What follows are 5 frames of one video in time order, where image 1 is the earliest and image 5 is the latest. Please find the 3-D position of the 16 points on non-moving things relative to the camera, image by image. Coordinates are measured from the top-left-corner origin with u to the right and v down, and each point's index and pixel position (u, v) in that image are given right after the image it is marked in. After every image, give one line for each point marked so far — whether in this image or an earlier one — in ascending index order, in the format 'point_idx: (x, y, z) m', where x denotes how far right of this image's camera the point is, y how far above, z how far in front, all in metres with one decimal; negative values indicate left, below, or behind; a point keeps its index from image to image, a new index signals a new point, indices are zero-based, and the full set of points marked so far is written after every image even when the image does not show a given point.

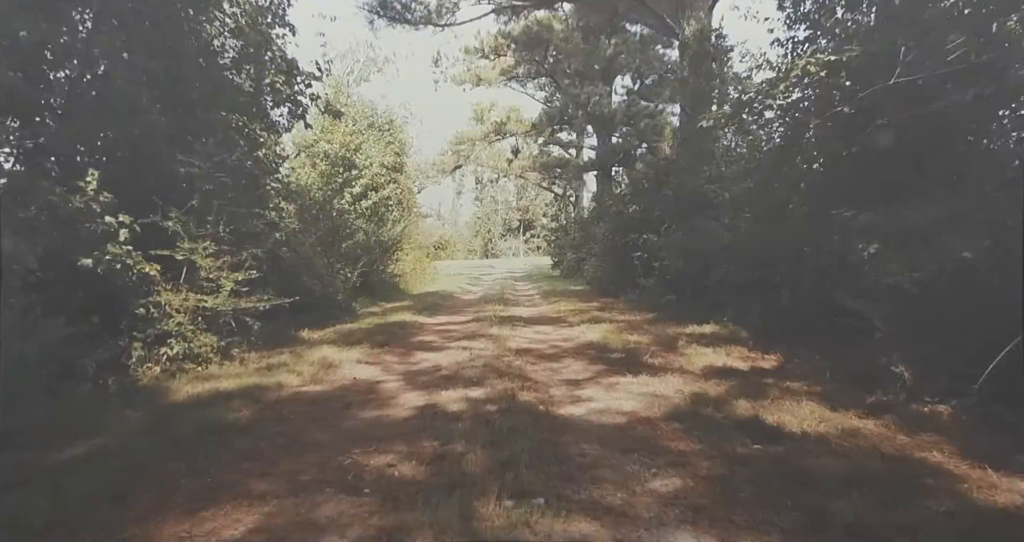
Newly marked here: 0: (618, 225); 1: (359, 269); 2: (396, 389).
0: (+2.6, +1.1, +14.9) m
1: (-3.7, 0.0, +15.2) m
2: (-1.0, -1.1, +5.5) m
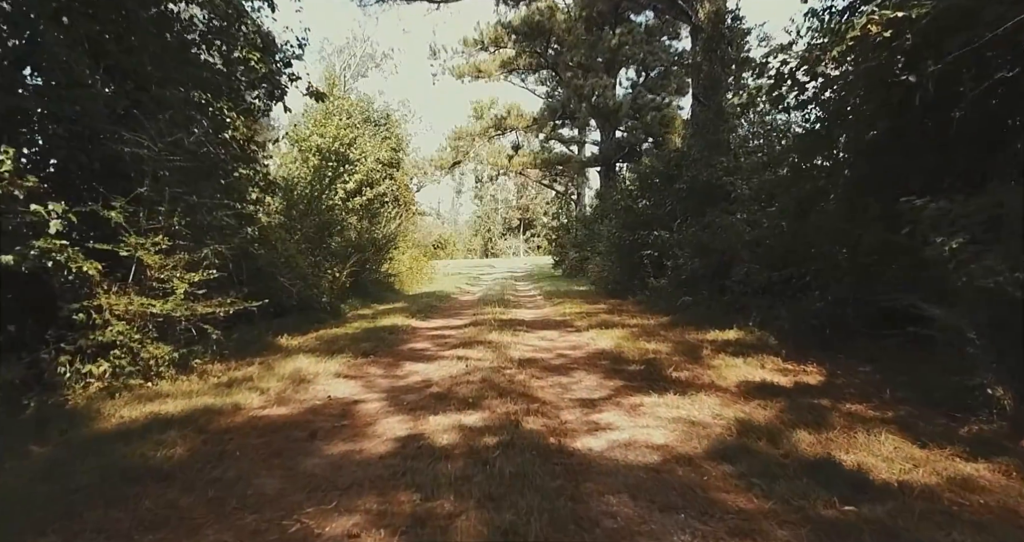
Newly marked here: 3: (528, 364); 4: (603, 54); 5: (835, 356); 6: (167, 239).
0: (+2.6, +1.1, +14.0) m
1: (-3.7, 0.0, +14.3) m
2: (-1.0, -1.1, +4.6) m
3: (+0.2, -1.0, +6.4) m
4: (+2.8, +6.6, +19.1) m
5: (+3.7, -1.0, +7.1) m
6: (-3.0, +0.3, +5.5) m
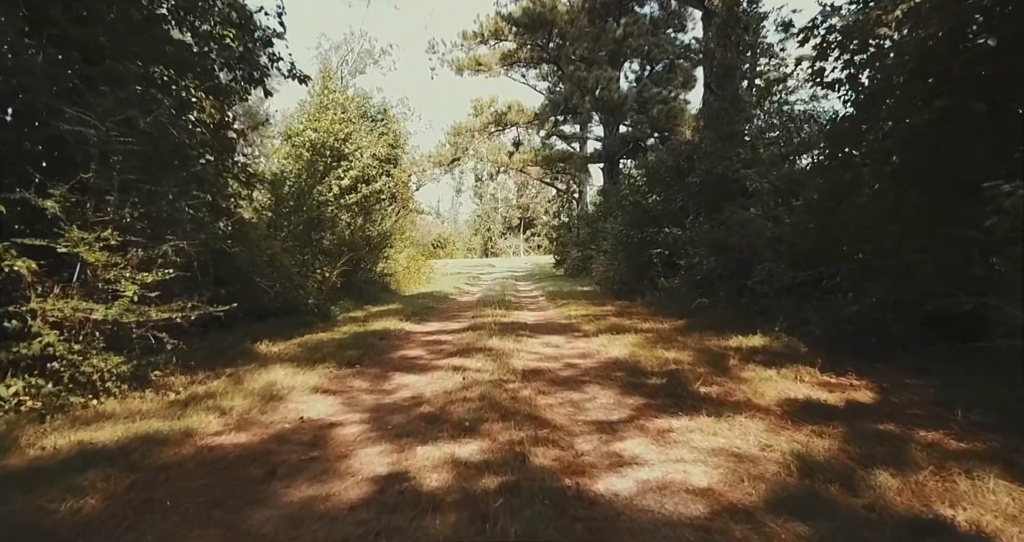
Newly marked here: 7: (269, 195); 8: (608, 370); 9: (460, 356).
0: (+2.6, +1.1, +13.3) m
1: (-3.7, +0.1, +13.5) m
2: (-1.0, -1.1, +3.9) m
3: (+0.2, -0.9, +5.7) m
4: (+2.8, +6.6, +18.3) m
5: (+3.7, -1.0, +6.4) m
6: (-3.0, +0.3, +4.7) m
7: (-4.4, +1.4, +11.5) m
8: (+0.9, -0.9, +5.9) m
9: (-0.6, -0.9, +6.8) m
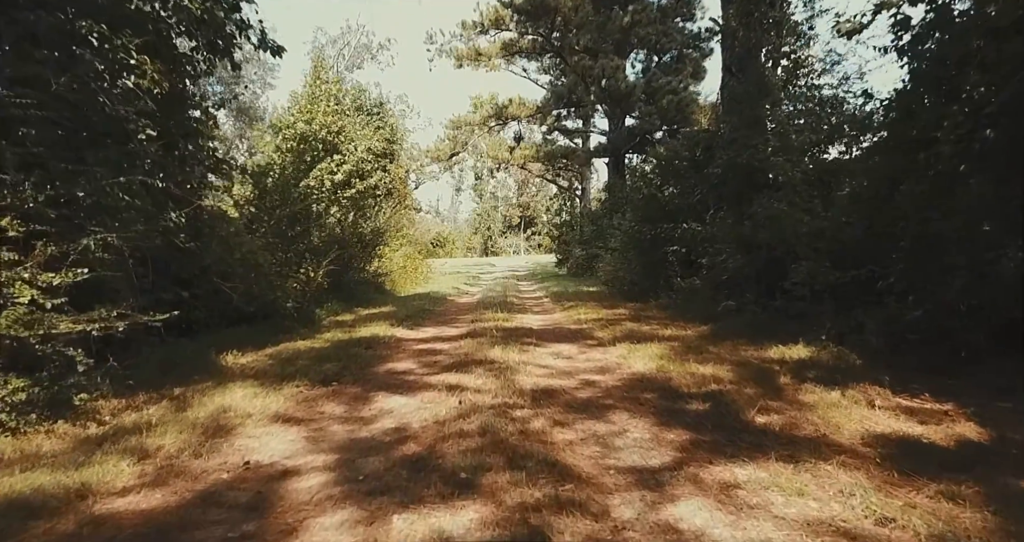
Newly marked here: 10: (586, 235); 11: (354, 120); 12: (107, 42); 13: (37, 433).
0: (+2.7, +1.1, +12.3) m
1: (-3.6, +0.1, +12.5) m
2: (-0.9, -1.0, +2.9) m
3: (+0.2, -0.9, +4.6) m
4: (+2.8, +6.6, +17.3) m
5: (+3.8, -1.0, +5.4) m
6: (-3.0, +0.3, +3.7) m
7: (-4.4, +1.4, +10.5) m
8: (+1.0, -0.9, +4.9) m
9: (-0.5, -0.9, +5.8) m
10: (+2.4, +1.1, +19.8) m
11: (-3.4, +3.3, +13.2) m
12: (-3.2, +1.8, +5.0) m
13: (-2.8, -1.0, +3.7) m
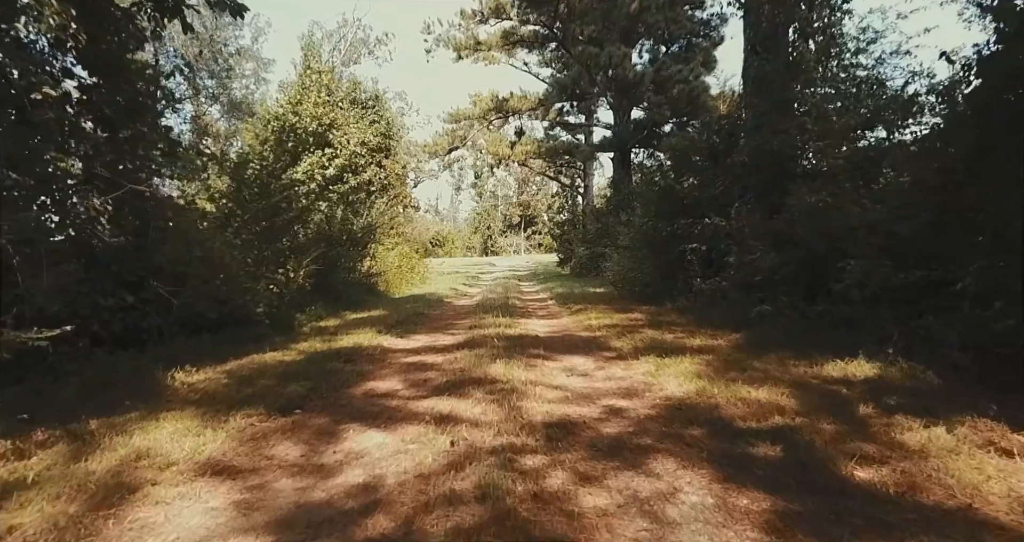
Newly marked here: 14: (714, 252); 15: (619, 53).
0: (+2.7, +1.1, +11.2) m
1: (-3.6, +0.1, +11.4) m
2: (-0.9, -1.1, +1.8) m
3: (+0.3, -0.9, +3.6) m
4: (+2.9, +6.6, +16.2) m
5: (+3.8, -1.0, +4.3) m
6: (-2.9, +0.3, +2.7) m
7: (-4.3, +1.4, +9.4) m
8: (+1.0, -0.9, +3.8) m
9: (-0.5, -0.9, +4.7) m
10: (+2.4, +1.2, +18.7) m
11: (-3.4, +3.3, +12.2) m
12: (-3.2, +1.8, +3.9) m
13: (-2.8, -1.0, +2.6) m
14: (+3.3, +0.3, +10.1) m
15: (+2.9, +5.9, +16.6) m
